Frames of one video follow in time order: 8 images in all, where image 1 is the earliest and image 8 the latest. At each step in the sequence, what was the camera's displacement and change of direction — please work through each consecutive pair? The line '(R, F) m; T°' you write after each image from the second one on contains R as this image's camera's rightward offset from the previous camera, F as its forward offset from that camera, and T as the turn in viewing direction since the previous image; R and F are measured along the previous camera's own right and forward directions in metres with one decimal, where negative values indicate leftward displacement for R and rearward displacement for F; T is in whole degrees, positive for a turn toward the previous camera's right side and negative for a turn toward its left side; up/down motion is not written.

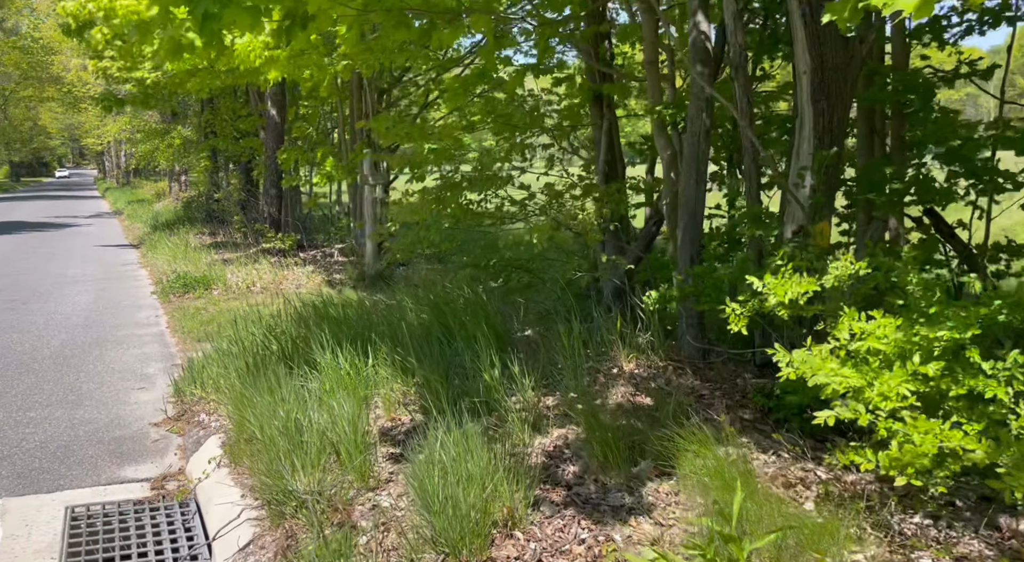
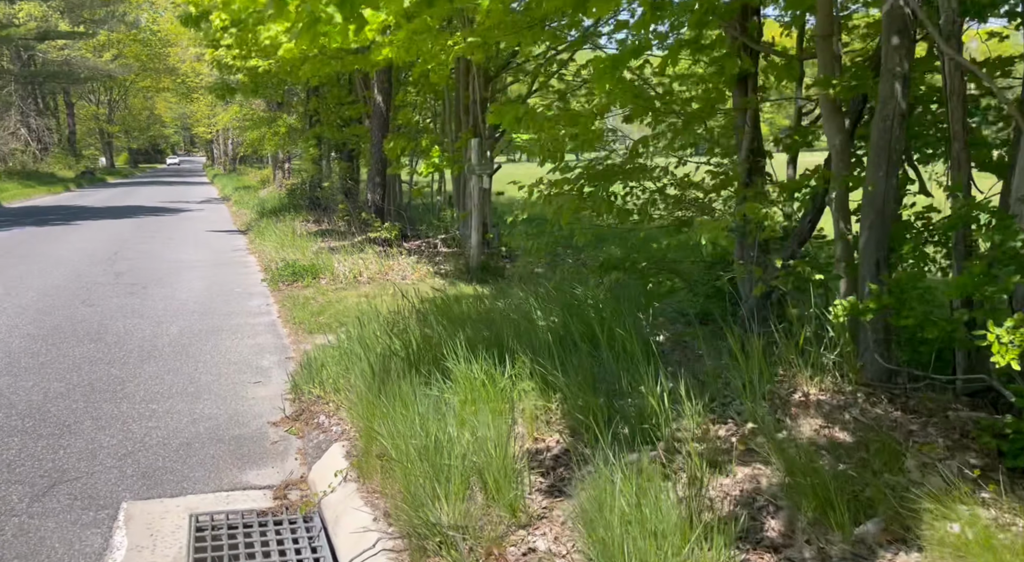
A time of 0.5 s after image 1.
(-0.2, +0.3) m; -6°
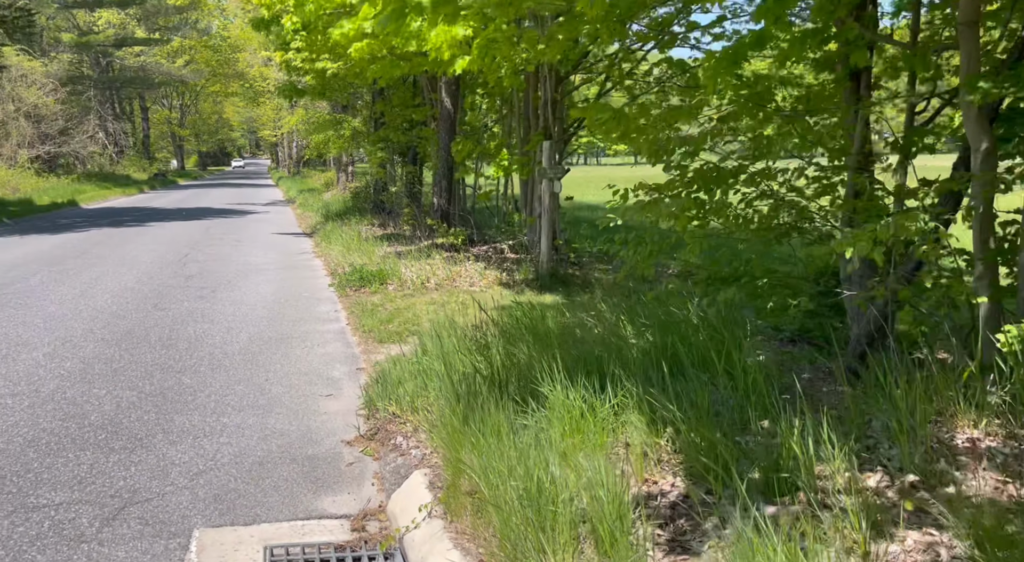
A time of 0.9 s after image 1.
(-0.2, +0.3) m; -4°
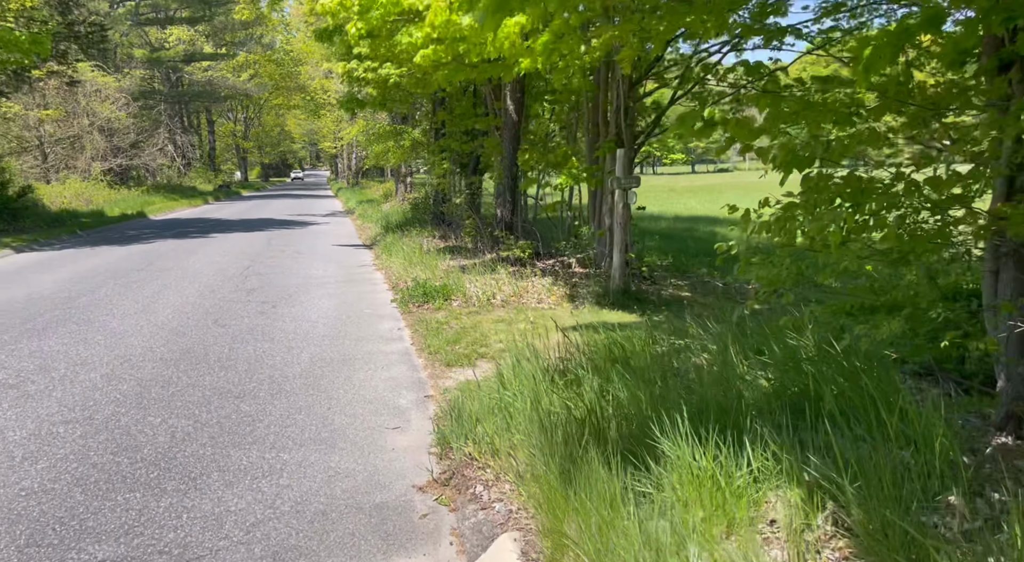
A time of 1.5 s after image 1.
(-0.2, +0.5) m; -4°
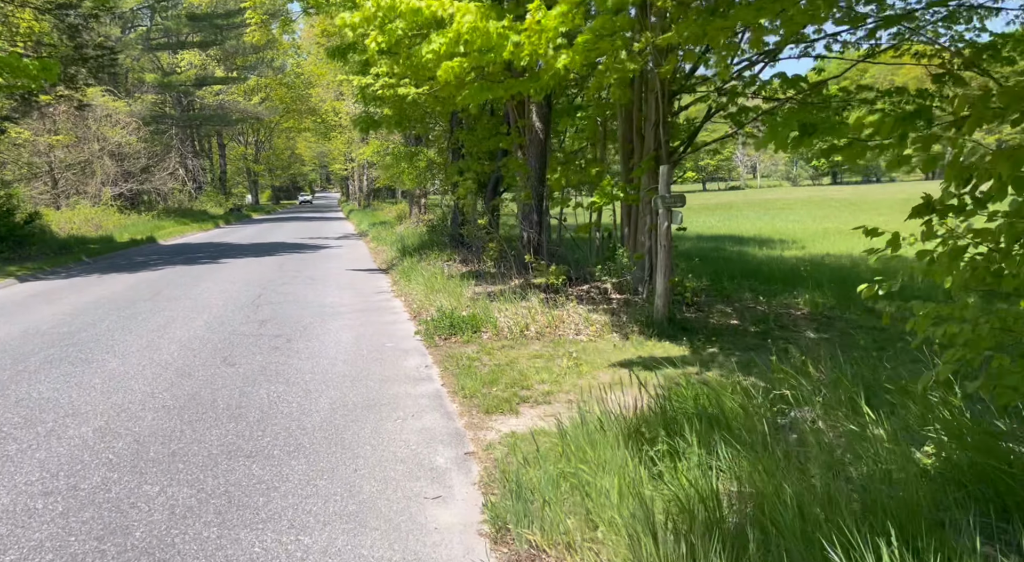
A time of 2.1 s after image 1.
(-0.3, +0.8) m; -1°
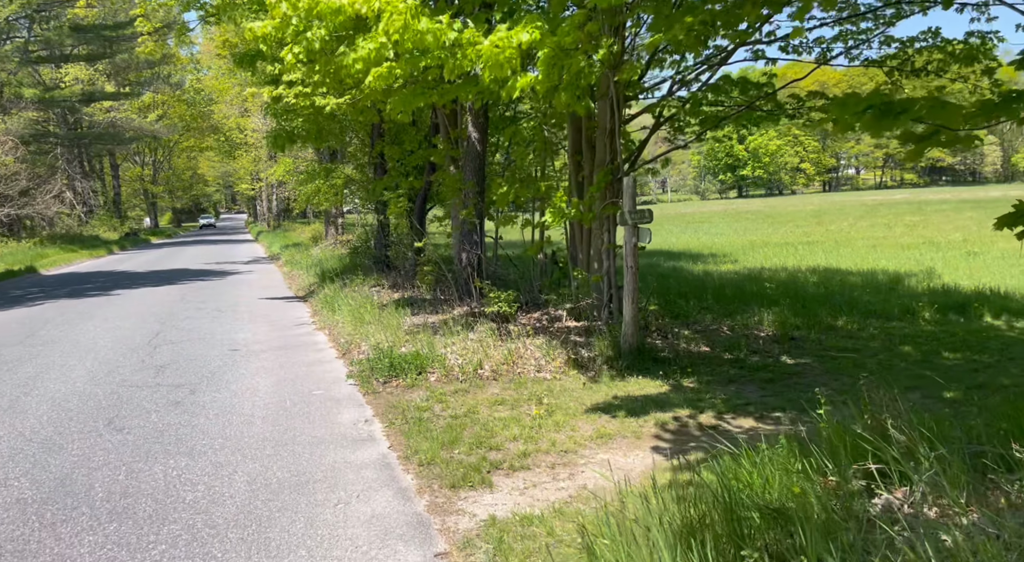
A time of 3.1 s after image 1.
(-0.3, +1.3) m; +6°
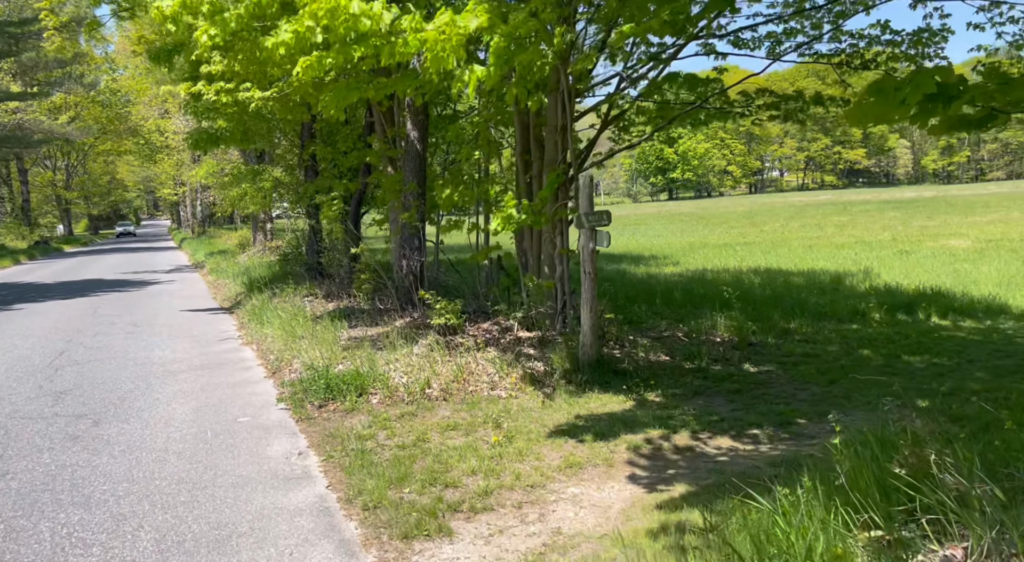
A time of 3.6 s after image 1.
(-0.1, +0.7) m; +4°
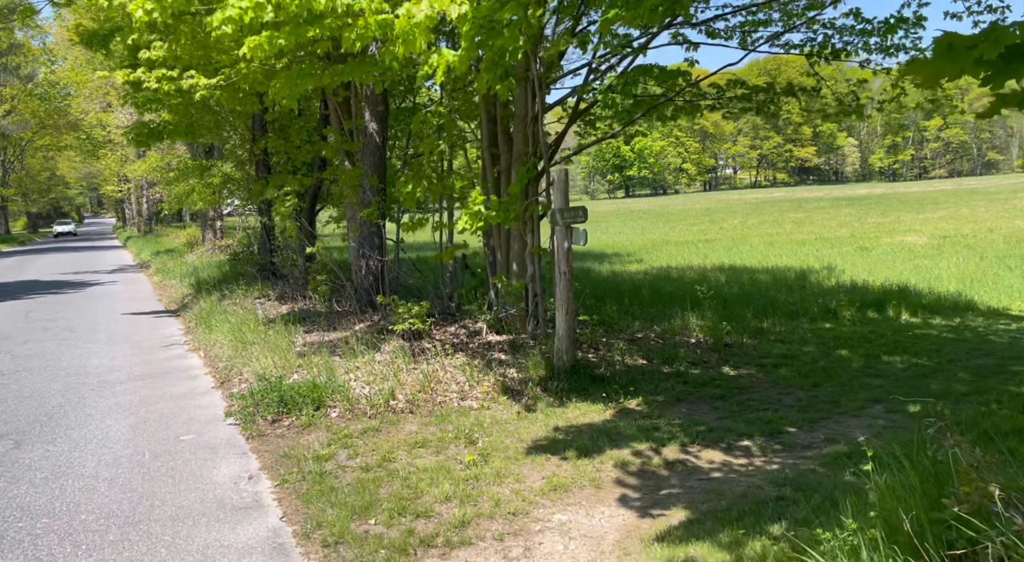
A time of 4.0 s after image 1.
(-0.1, +0.5) m; +3°
